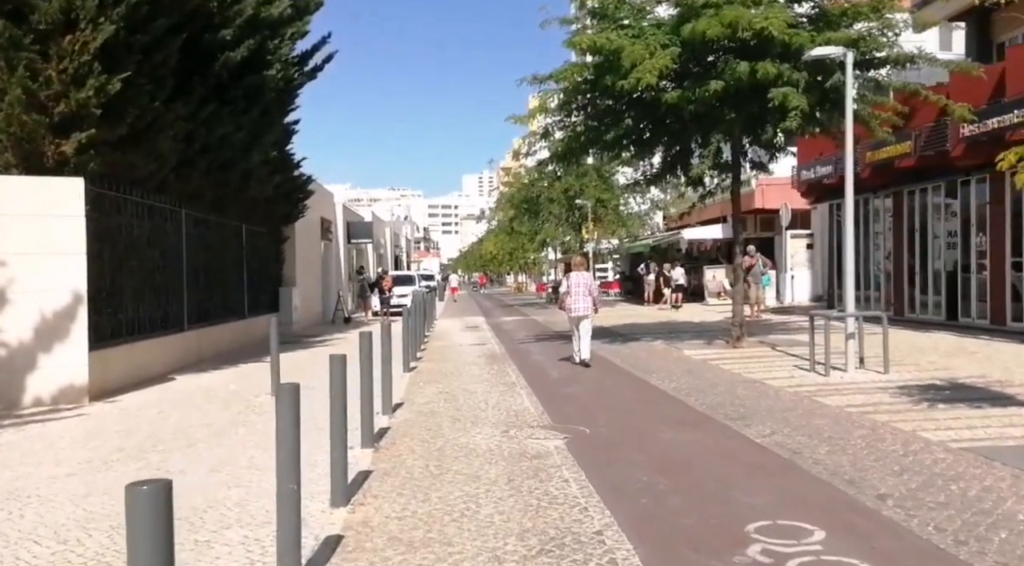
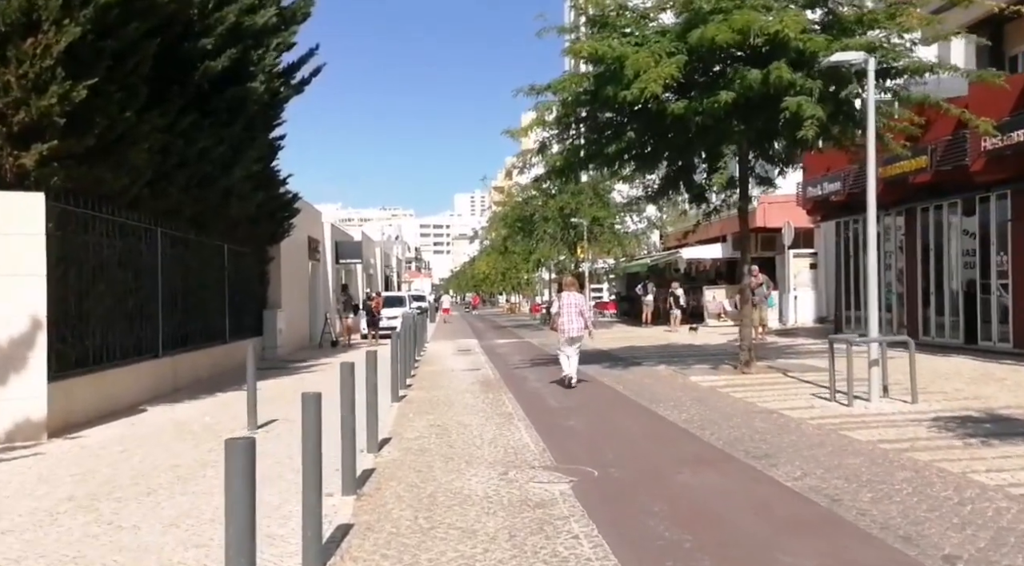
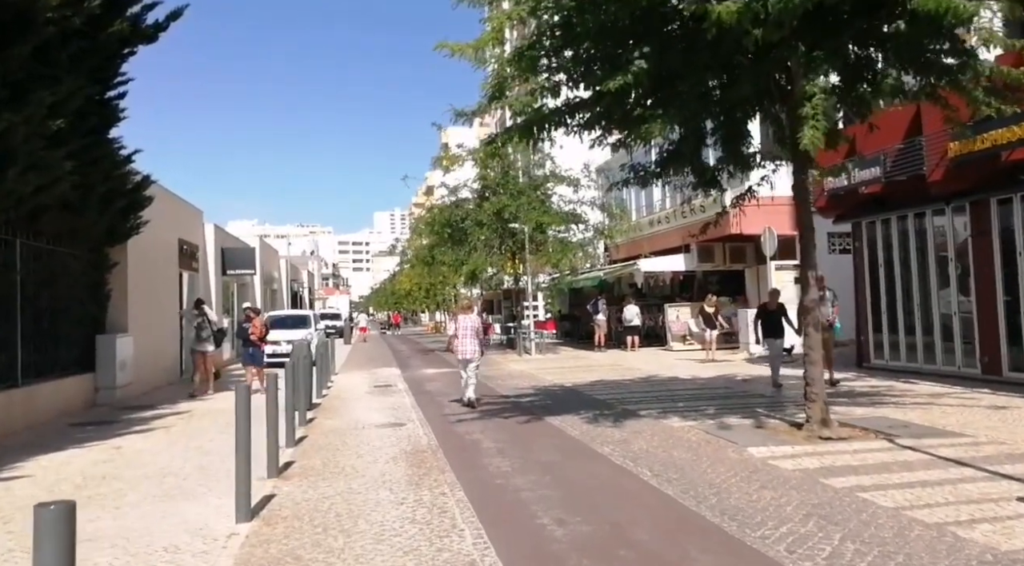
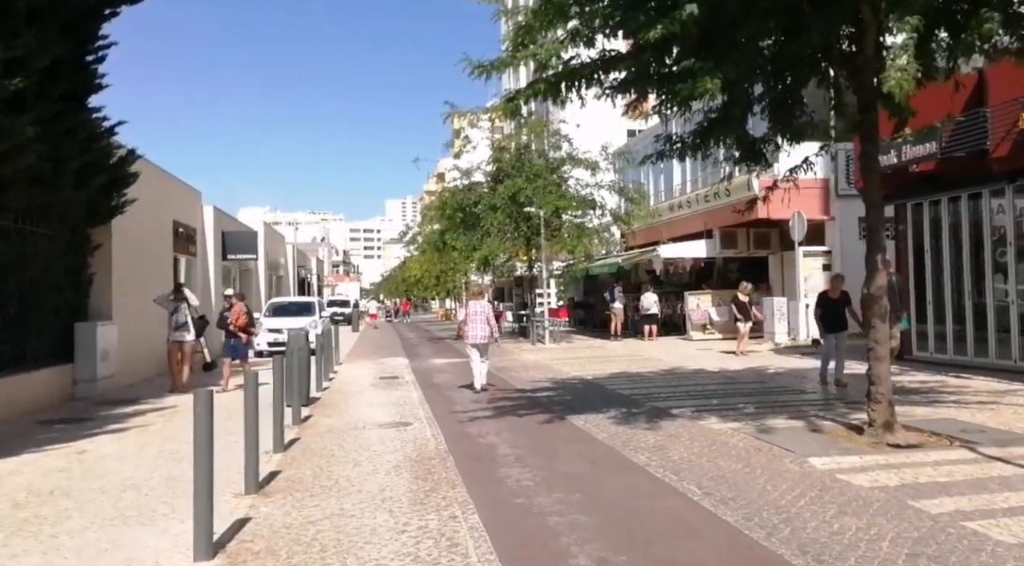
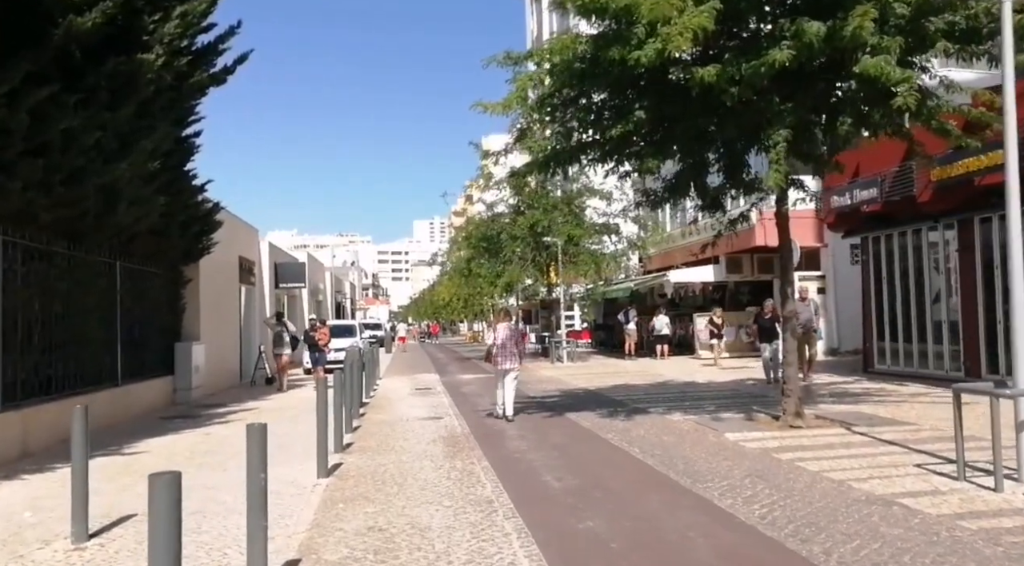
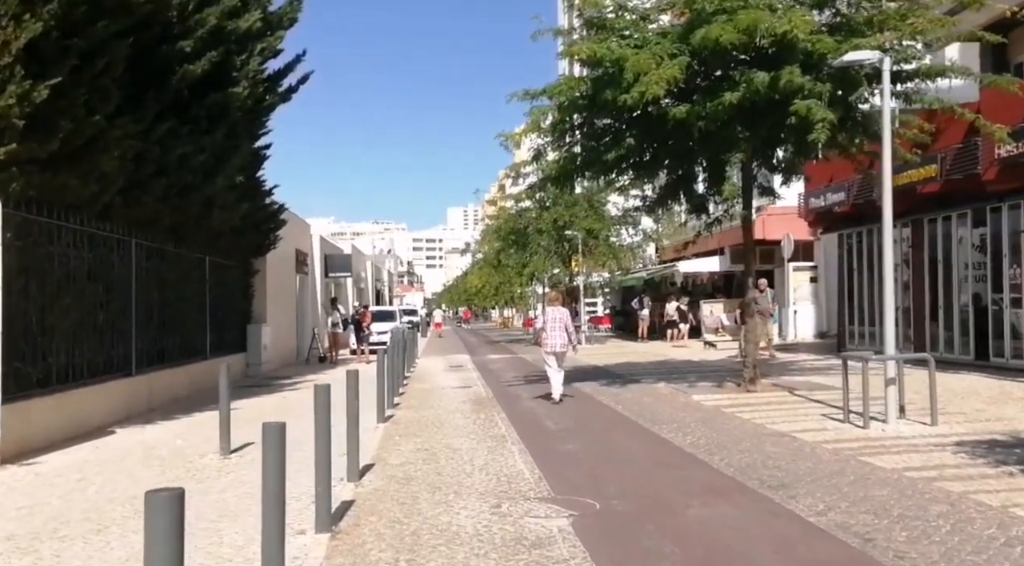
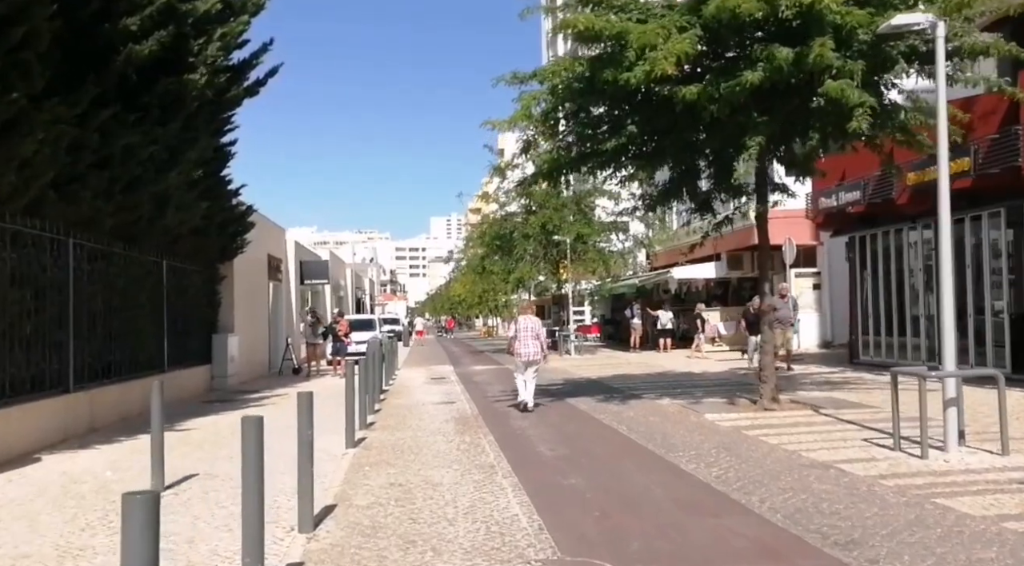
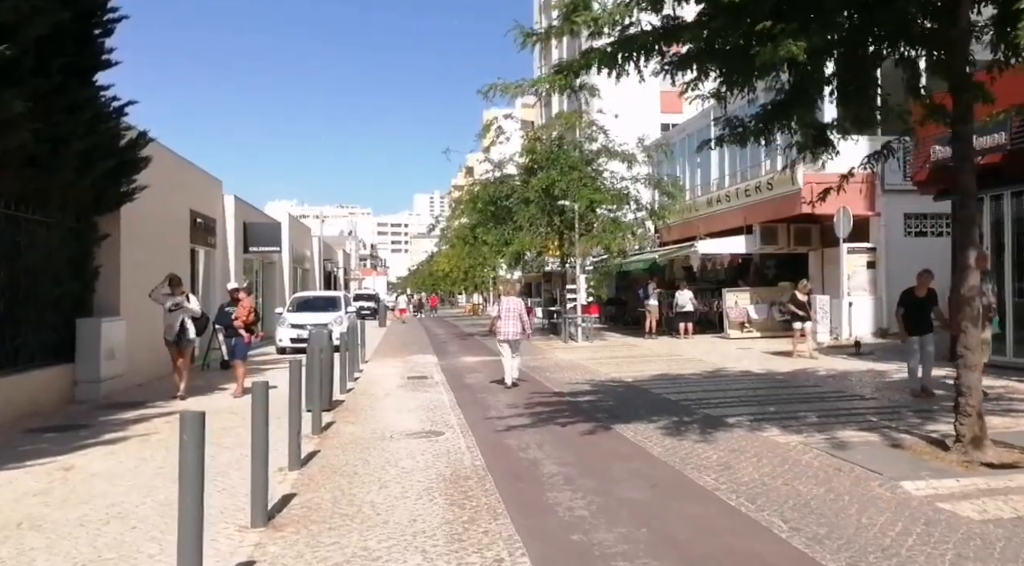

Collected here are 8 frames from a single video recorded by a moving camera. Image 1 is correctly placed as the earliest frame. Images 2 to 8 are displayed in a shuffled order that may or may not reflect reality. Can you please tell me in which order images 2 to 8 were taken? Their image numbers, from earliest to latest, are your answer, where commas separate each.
2, 6, 7, 5, 3, 4, 8
